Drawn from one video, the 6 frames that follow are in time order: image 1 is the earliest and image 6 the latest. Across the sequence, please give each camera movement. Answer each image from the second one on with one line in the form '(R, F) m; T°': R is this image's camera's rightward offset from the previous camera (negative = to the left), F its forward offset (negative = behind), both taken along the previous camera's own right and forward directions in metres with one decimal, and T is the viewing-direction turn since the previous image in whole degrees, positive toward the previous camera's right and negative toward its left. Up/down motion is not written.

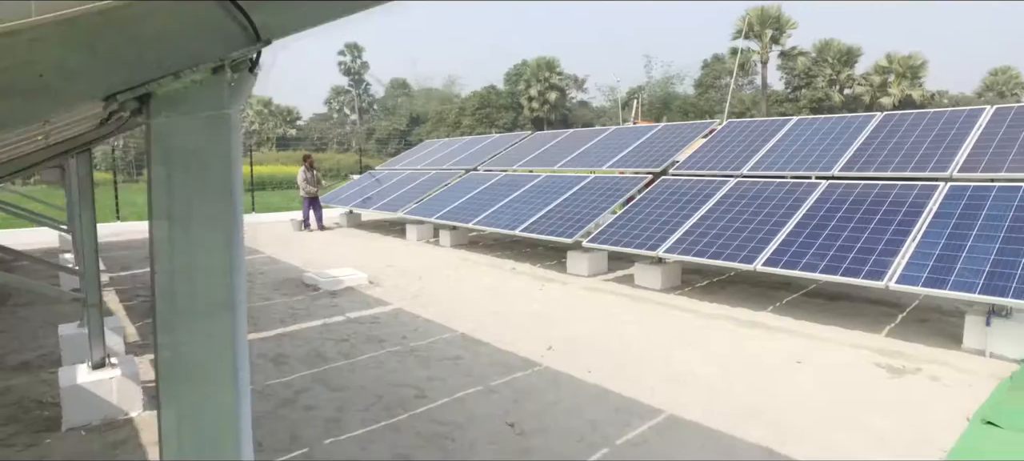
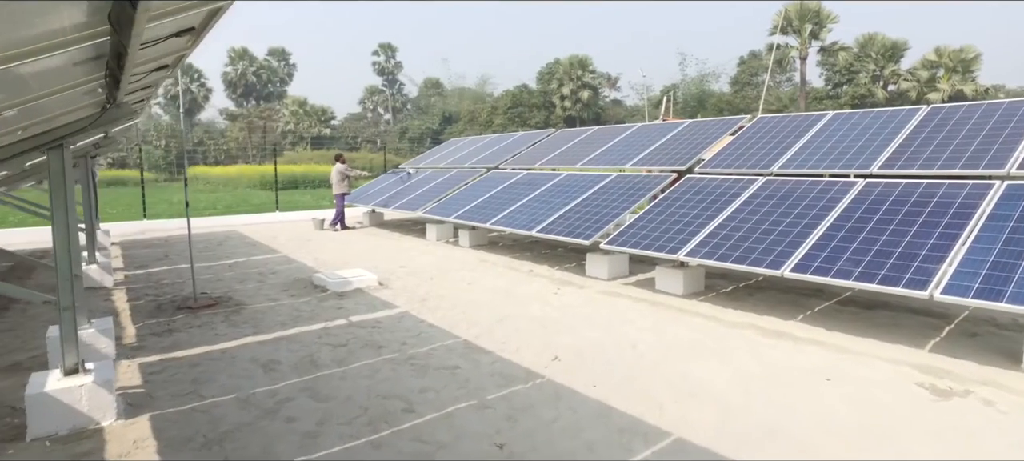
(+0.3, +0.4) m; -3°
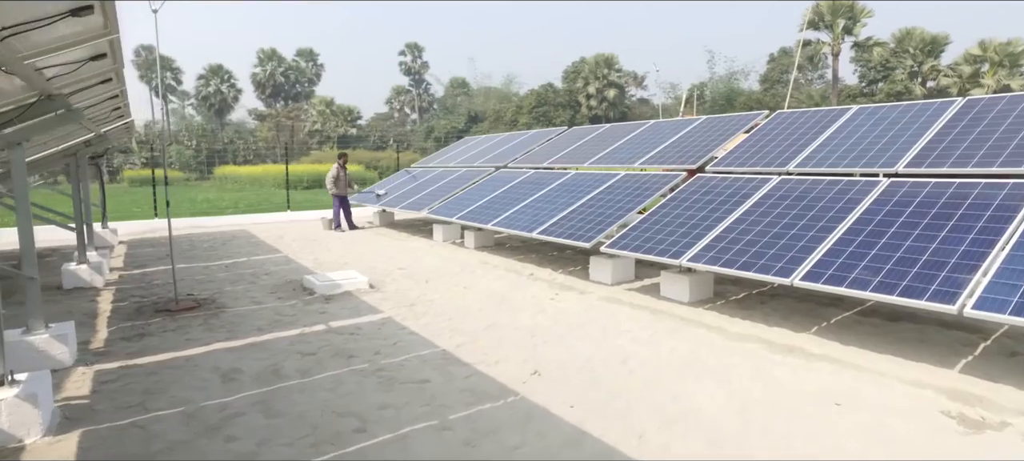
(+0.4, +0.5) m; -3°
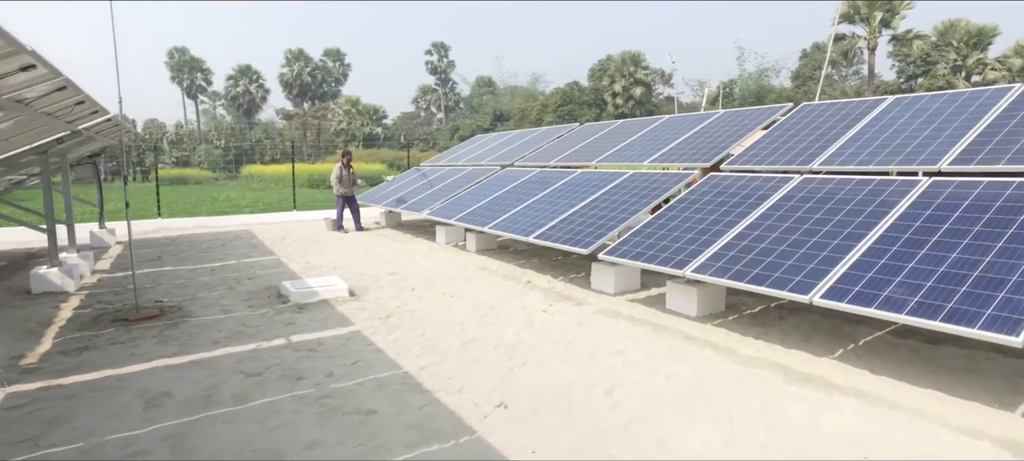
(+0.5, +0.8) m; -3°
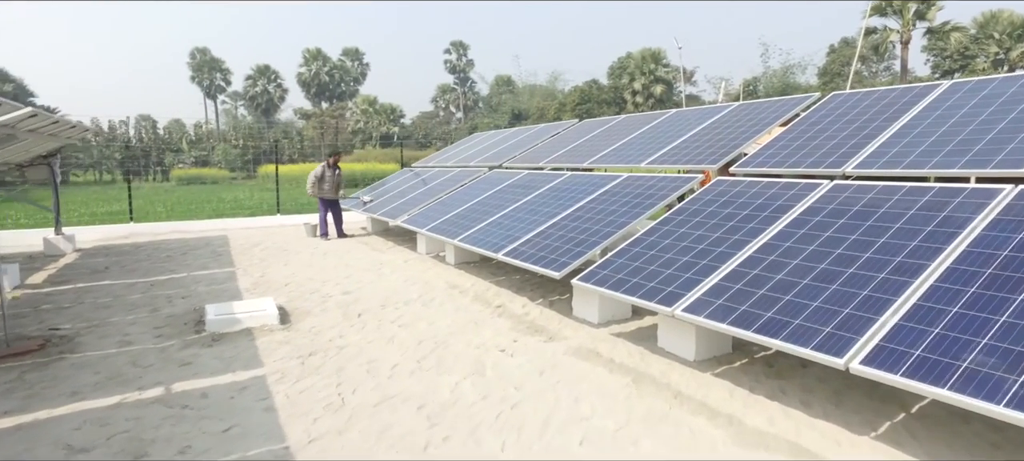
(+0.7, +1.5) m; -2°
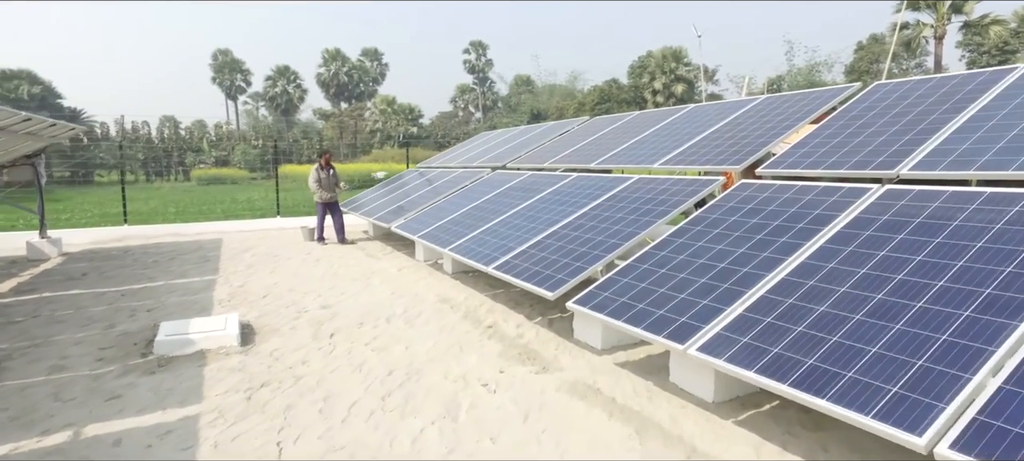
(+0.3, +0.9) m; -2°
